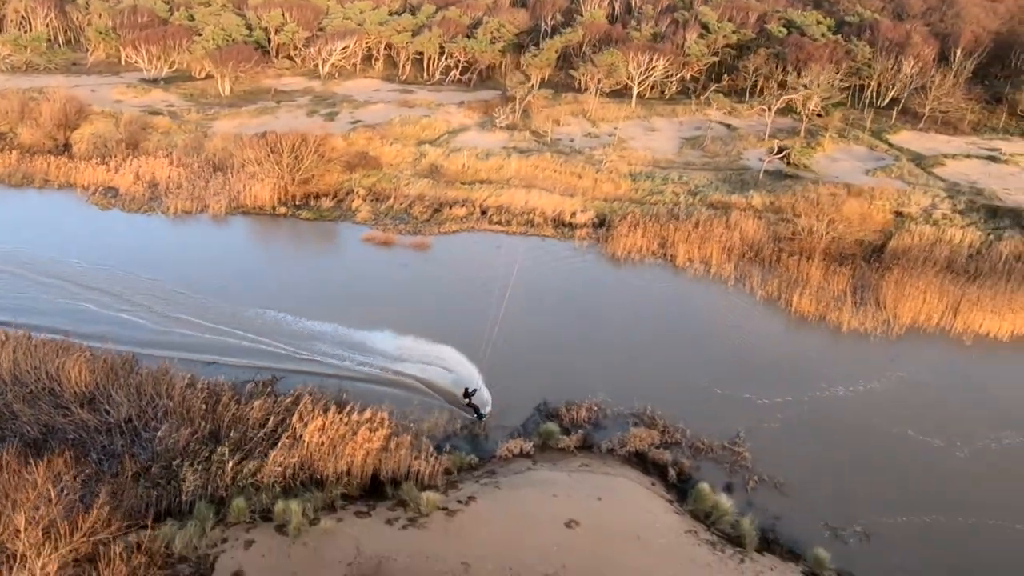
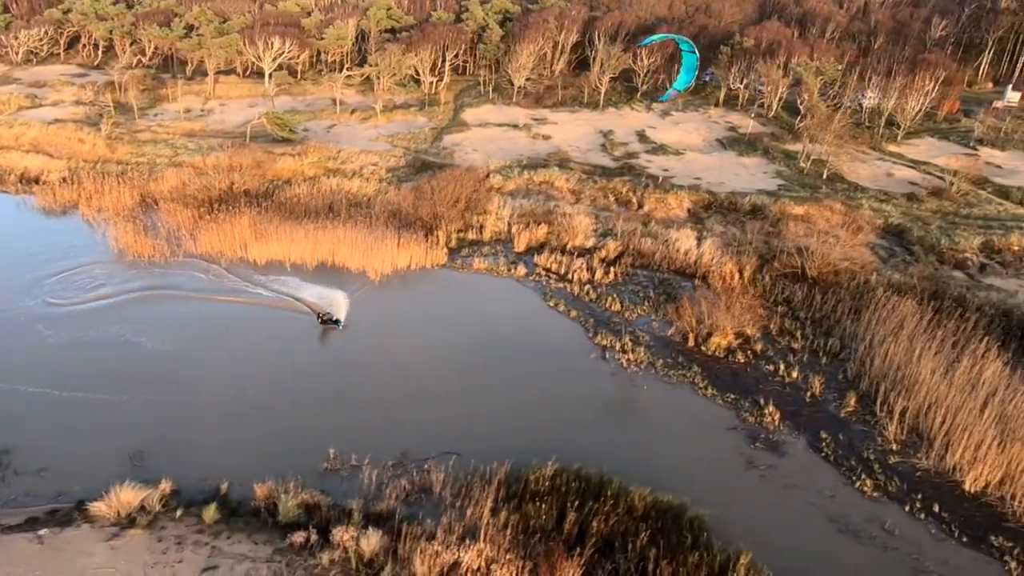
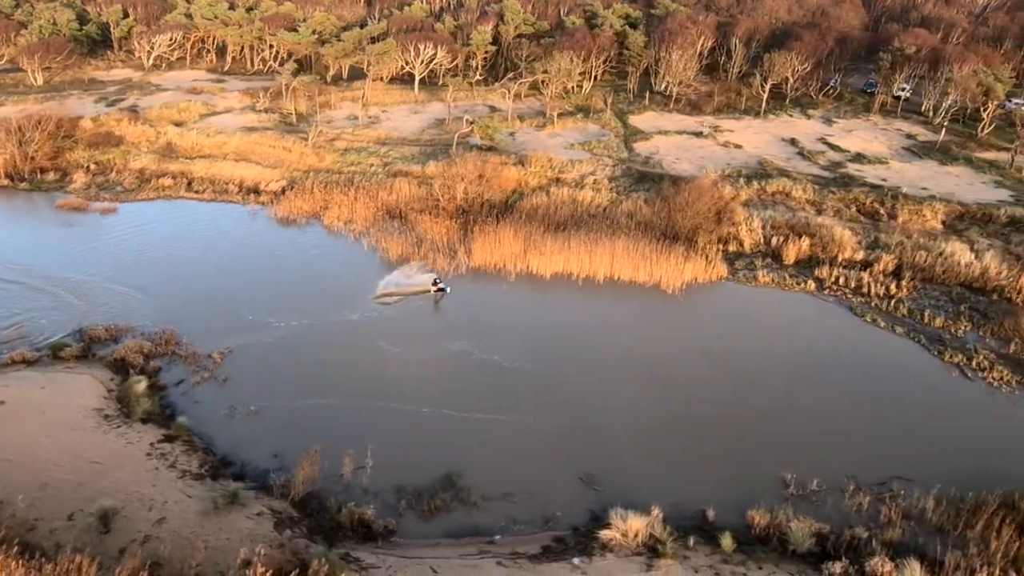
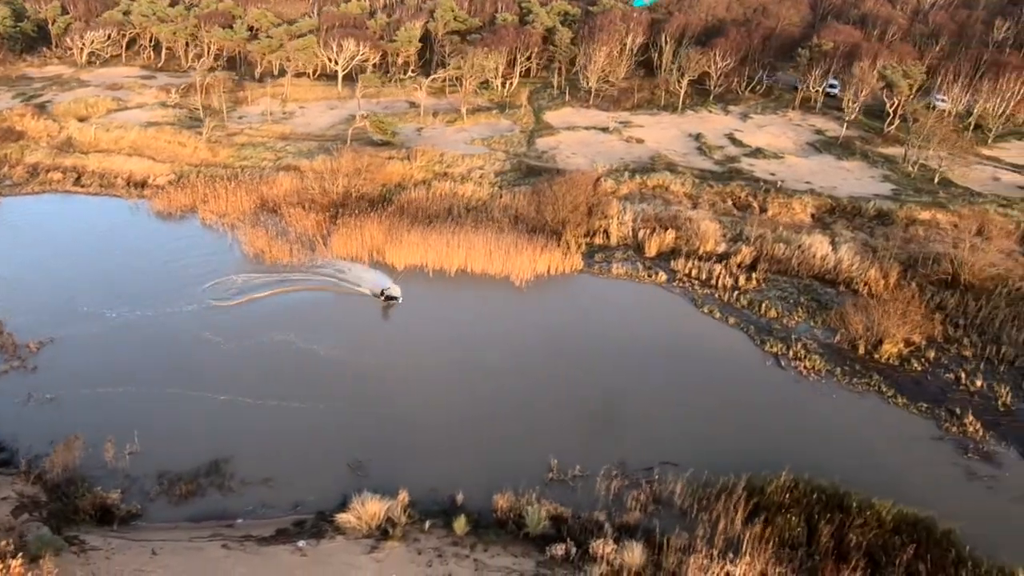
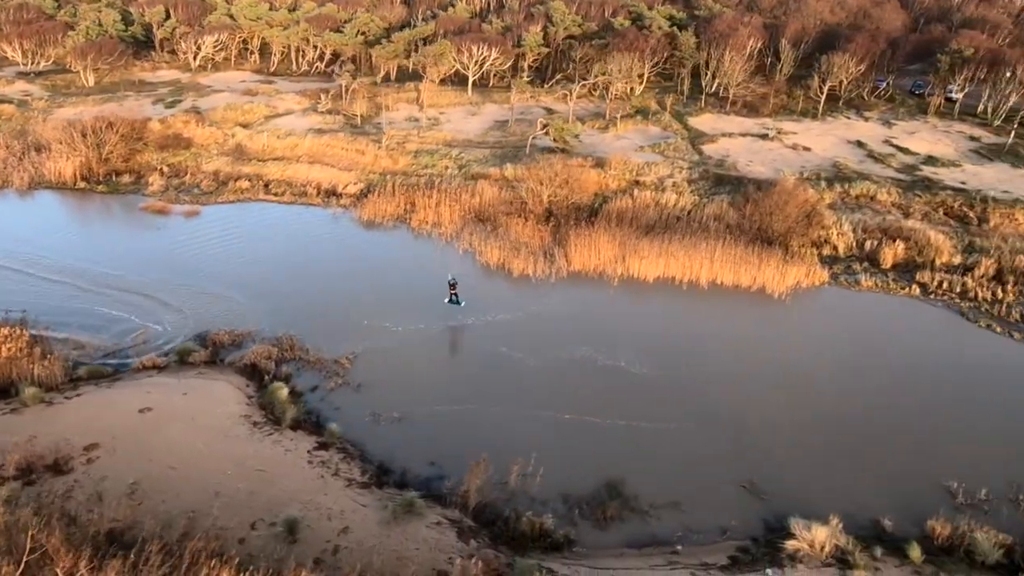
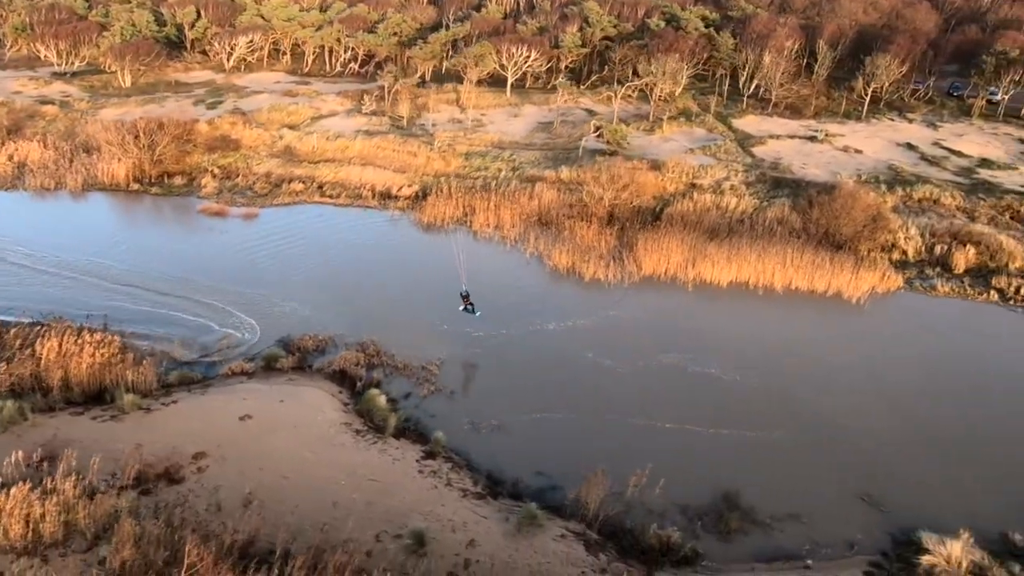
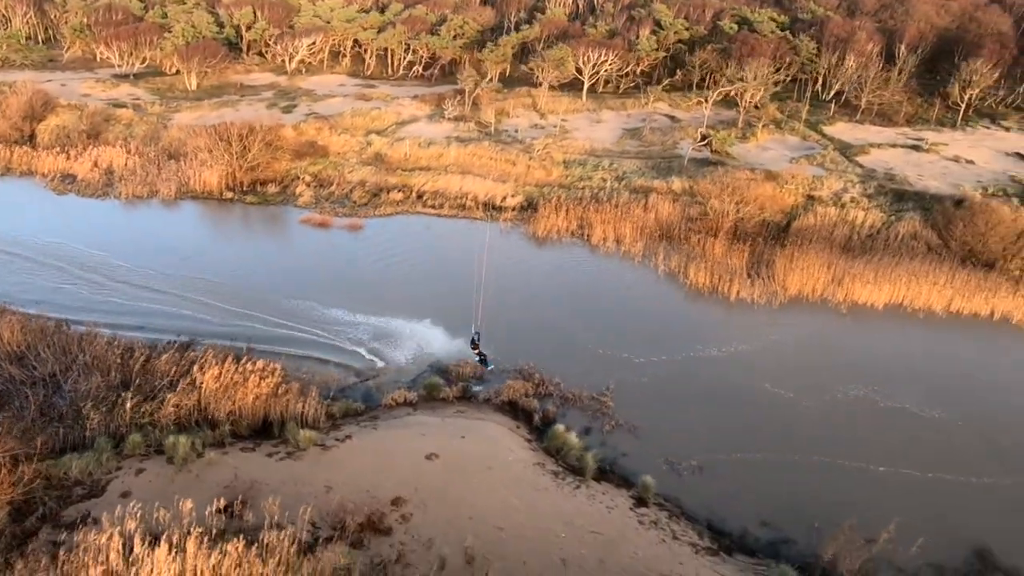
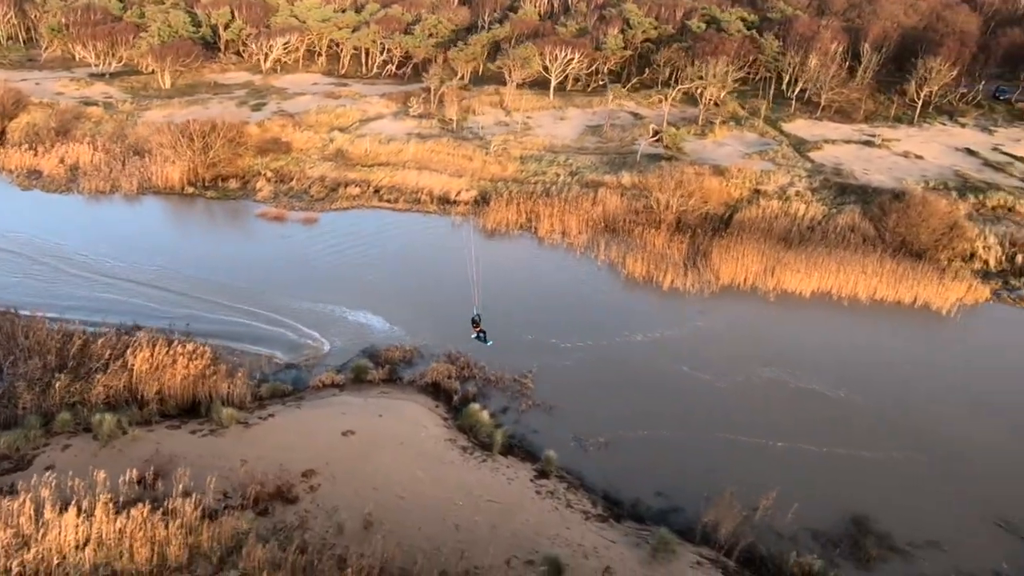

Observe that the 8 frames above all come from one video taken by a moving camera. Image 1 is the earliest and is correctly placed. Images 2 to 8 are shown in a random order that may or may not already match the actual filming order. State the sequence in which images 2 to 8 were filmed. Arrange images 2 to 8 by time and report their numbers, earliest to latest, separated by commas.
7, 8, 6, 5, 3, 4, 2
